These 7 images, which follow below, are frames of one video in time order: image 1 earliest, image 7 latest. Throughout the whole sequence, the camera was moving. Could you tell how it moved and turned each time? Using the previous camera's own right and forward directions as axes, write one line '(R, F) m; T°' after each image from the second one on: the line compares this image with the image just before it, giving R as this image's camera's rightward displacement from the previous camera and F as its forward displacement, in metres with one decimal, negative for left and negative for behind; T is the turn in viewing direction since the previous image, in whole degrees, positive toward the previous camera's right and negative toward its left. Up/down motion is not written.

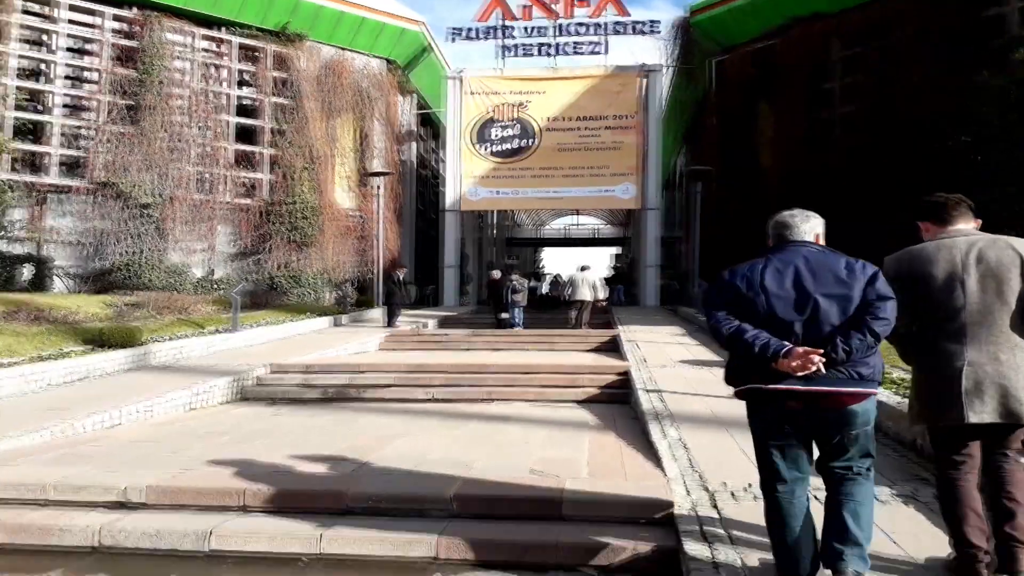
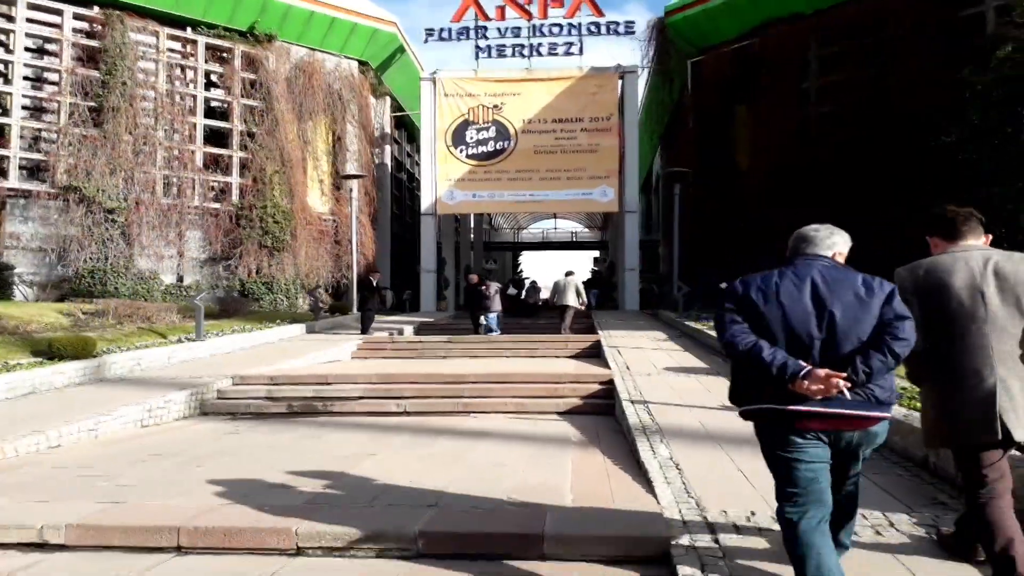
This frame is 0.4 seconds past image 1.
(0.0, +0.5) m; +2°
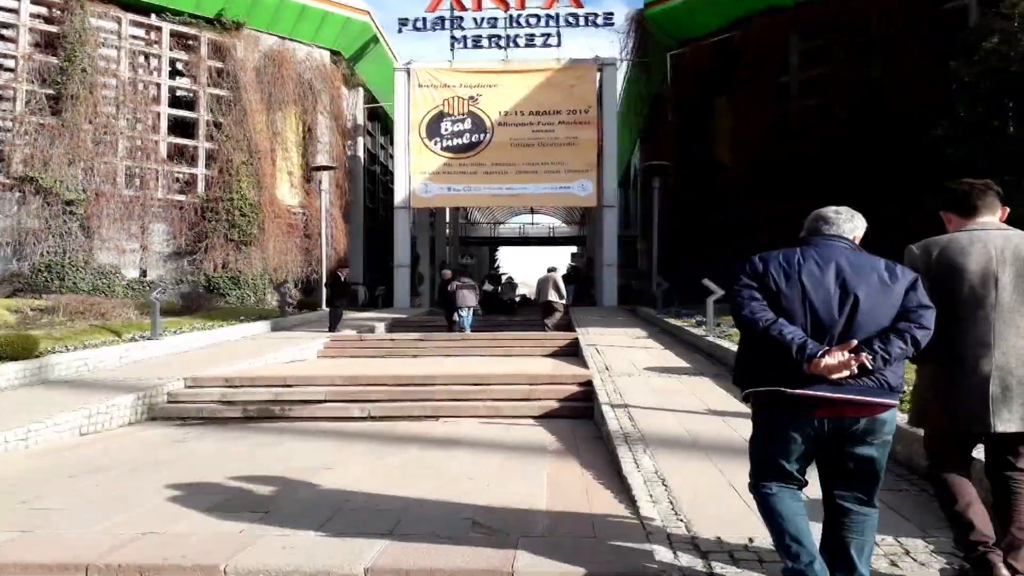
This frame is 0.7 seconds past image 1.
(0.0, +0.5) m; +2°
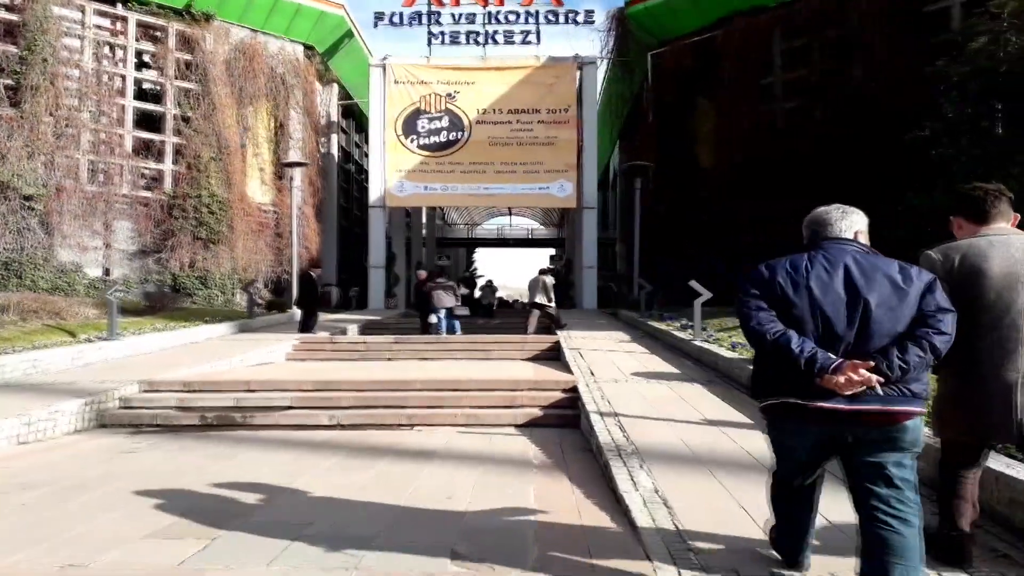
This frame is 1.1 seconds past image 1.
(0.0, +0.5) m; +2°
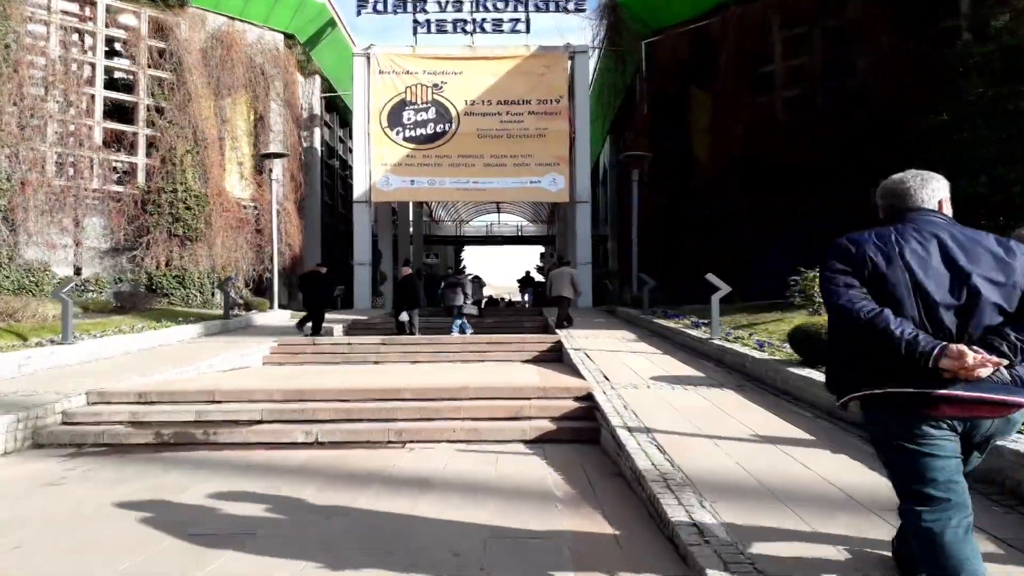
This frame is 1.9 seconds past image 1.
(-0.2, +1.0) m; +1°
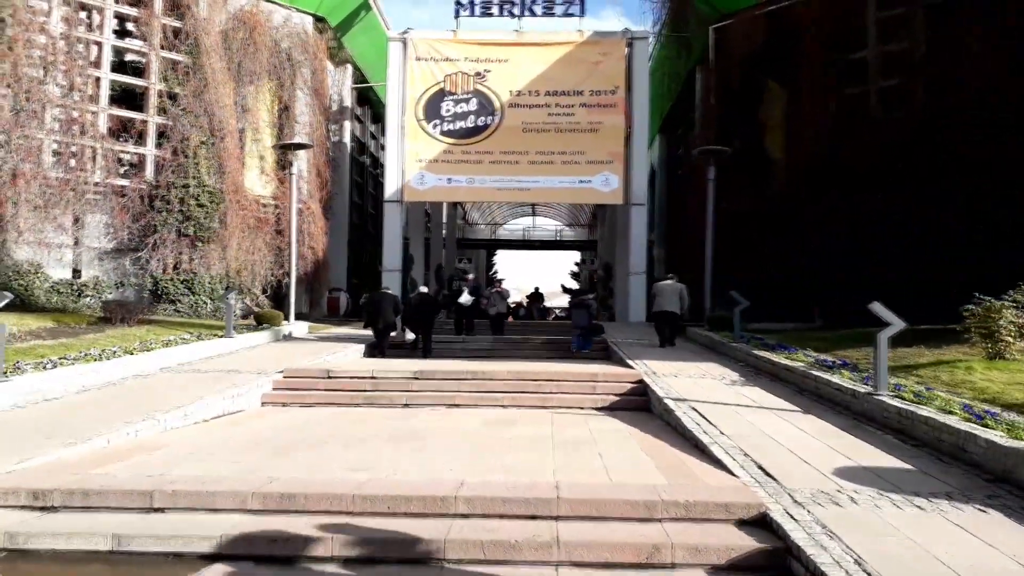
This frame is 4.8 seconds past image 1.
(-0.5, +2.7) m; -2°
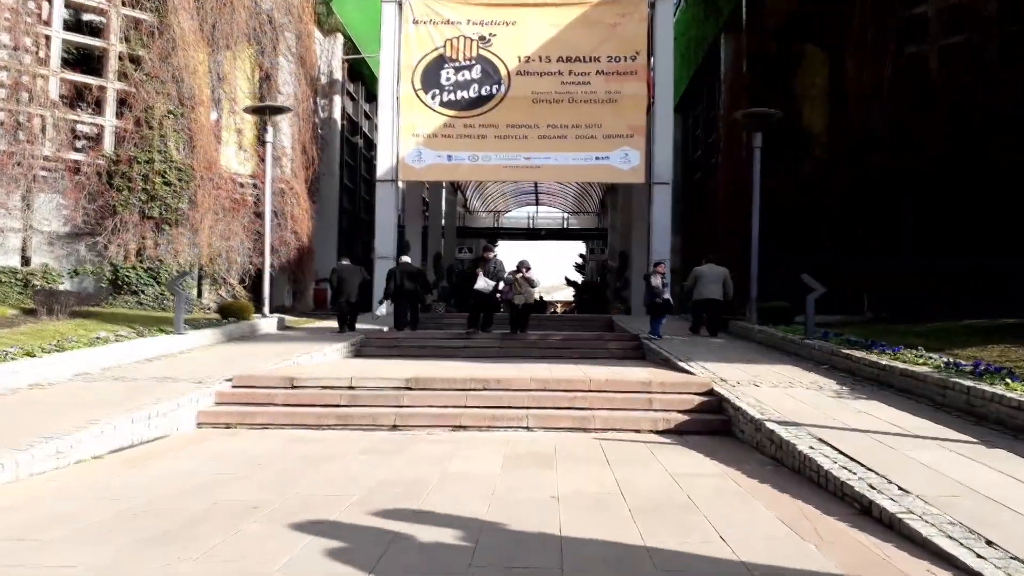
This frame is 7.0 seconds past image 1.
(-0.2, +2.4) m; 0°
